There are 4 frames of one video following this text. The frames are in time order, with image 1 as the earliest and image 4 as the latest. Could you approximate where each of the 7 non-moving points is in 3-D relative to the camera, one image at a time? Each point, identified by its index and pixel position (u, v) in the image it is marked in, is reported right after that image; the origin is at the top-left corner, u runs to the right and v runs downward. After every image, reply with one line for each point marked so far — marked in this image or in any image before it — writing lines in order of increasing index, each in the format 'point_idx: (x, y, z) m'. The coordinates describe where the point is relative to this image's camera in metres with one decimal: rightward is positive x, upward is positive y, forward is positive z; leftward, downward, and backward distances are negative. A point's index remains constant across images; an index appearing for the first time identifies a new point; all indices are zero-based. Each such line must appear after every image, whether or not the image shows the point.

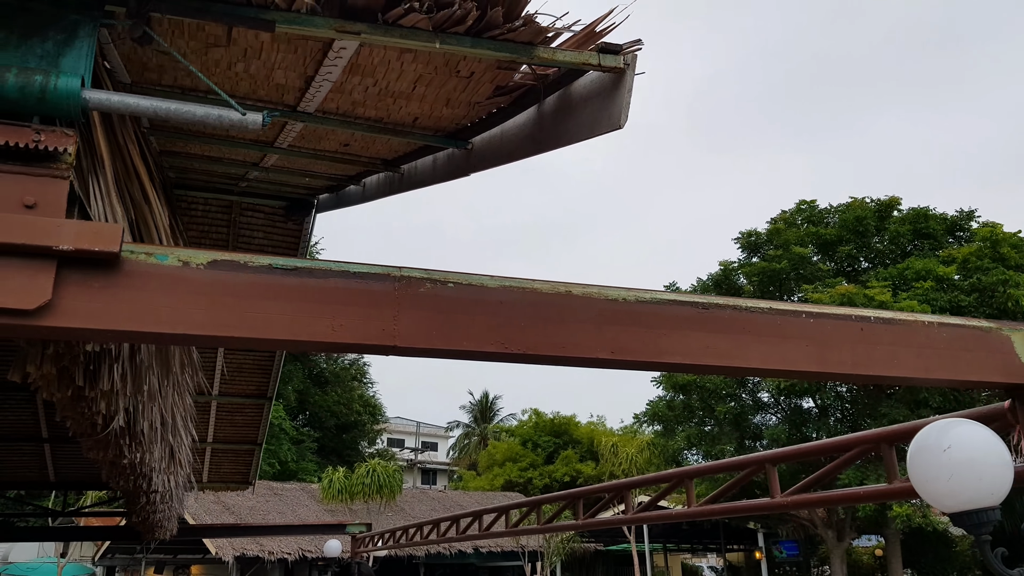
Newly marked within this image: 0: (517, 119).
0: (0.0, +1.1, +5.0) m
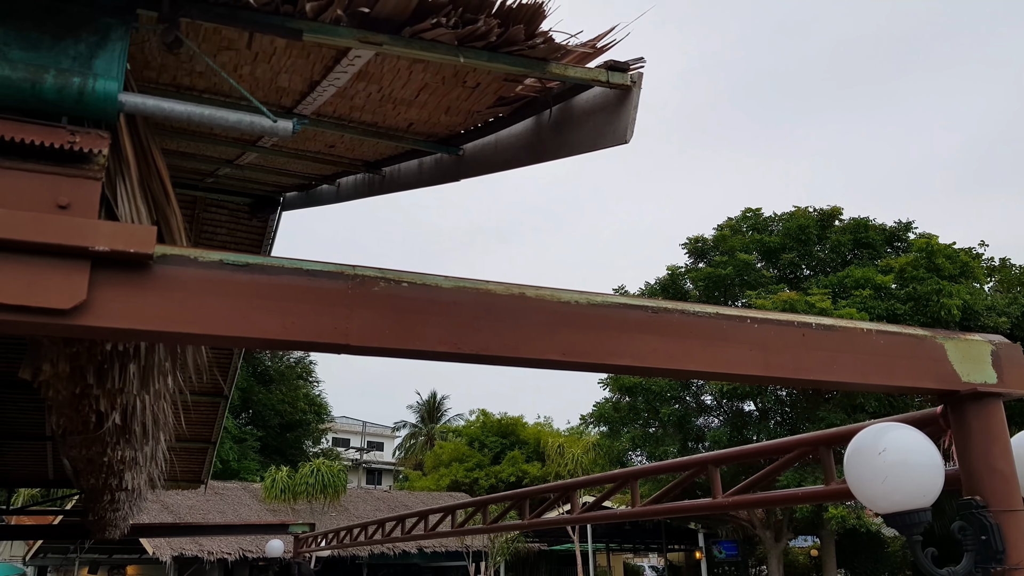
0: (0.0, +1.1, +5.2) m
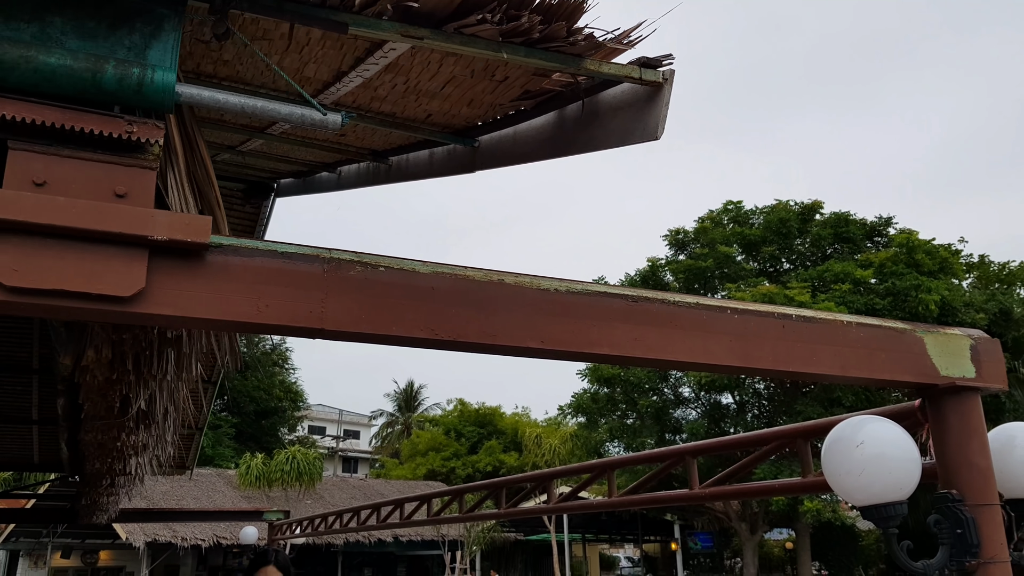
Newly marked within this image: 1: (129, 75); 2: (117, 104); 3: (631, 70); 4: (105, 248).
0: (+0.1, +1.2, +5.2) m
1: (-1.5, +0.8, +2.9) m
2: (-1.6, +0.7, +2.9) m
3: (+0.6, +1.2, +4.1) m
4: (-1.5, +0.1, +2.7) m
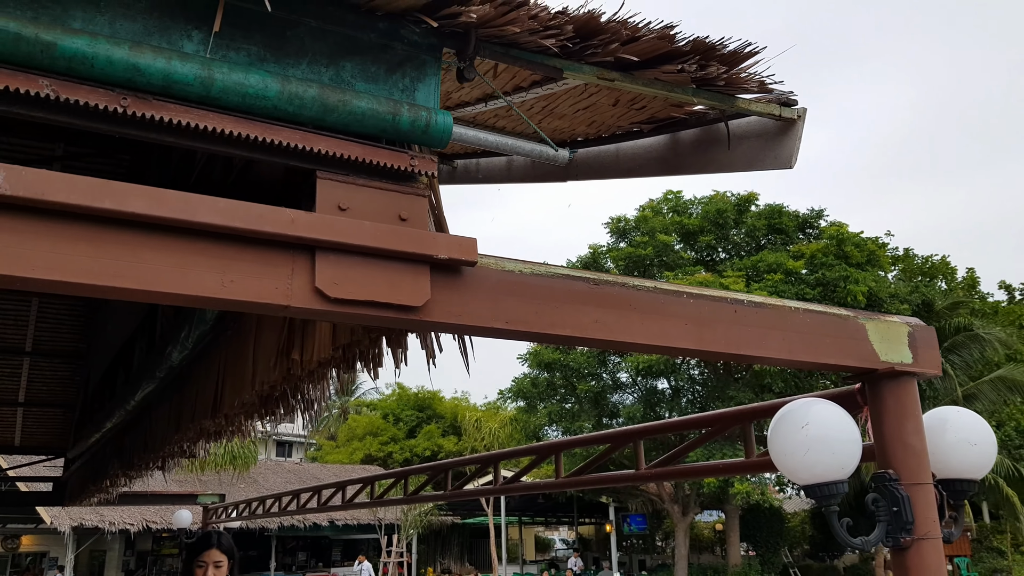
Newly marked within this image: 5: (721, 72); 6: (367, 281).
0: (+1.0, +1.1, +5.8) m
1: (-0.4, +0.8, +3.3) m
2: (-0.5, +0.7, +3.4) m
3: (+1.6, +1.1, +4.7) m
4: (-0.5, +0.1, +3.3) m
5: (+1.1, +1.2, +4.1) m
6: (-0.6, 0.0, +3.2) m
